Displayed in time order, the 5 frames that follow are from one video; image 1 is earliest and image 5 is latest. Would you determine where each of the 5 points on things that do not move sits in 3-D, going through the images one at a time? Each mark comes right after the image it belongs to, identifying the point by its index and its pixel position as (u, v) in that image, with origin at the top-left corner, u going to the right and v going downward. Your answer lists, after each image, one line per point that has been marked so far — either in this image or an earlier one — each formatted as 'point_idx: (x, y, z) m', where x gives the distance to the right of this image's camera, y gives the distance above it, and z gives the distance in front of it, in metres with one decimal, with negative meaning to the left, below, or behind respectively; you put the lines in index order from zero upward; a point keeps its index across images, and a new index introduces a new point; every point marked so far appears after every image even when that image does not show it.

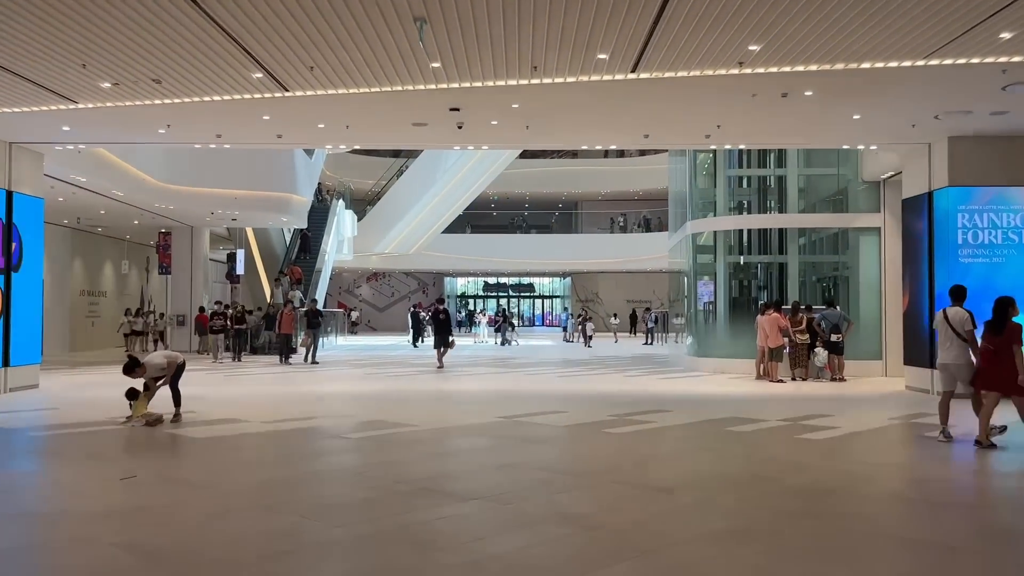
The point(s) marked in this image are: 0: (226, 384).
0: (-4.5, -1.5, +13.4) m
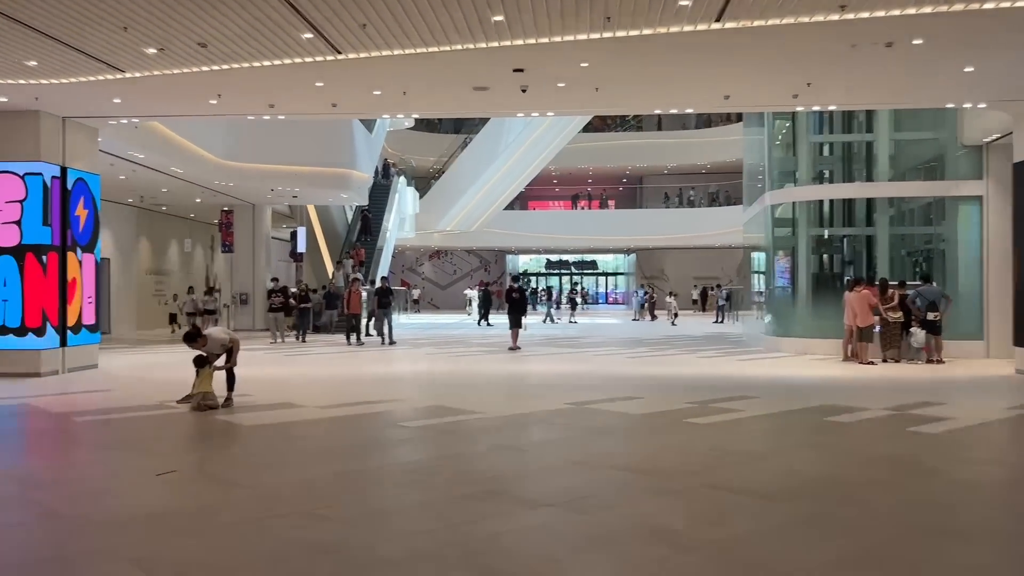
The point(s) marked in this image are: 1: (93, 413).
0: (-3.5, -1.2, +13.0) m
1: (-4.0, -1.2, +8.0) m
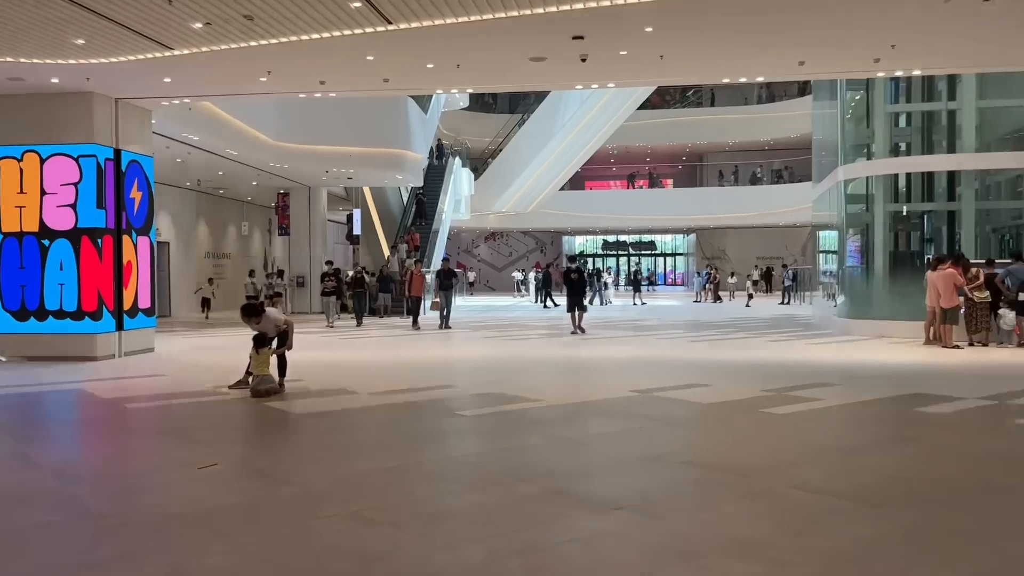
0: (-2.6, -0.9, +12.8) m
1: (-3.4, -1.0, +7.8) m
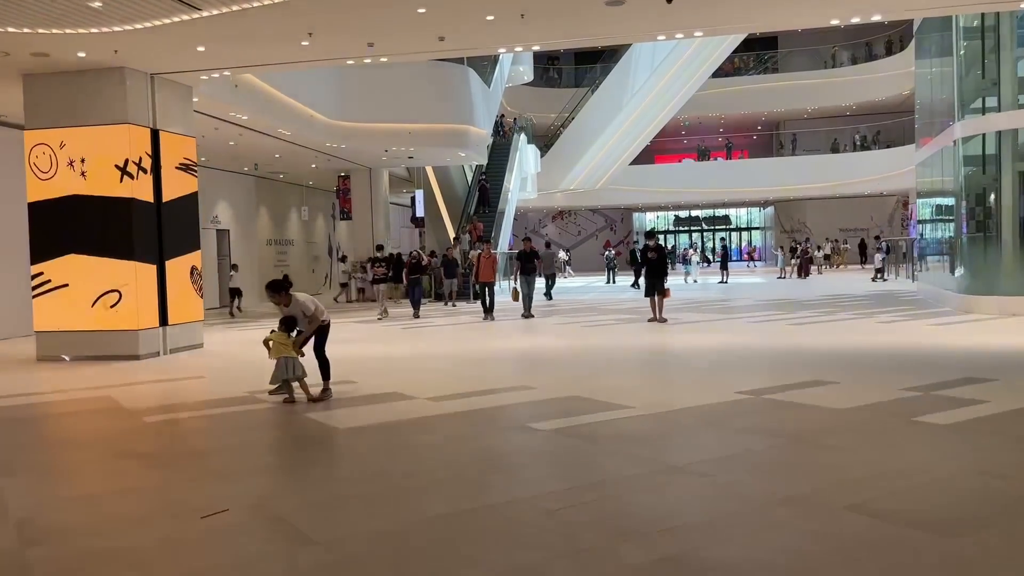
0: (-1.6, -0.7, +11.7) m
1: (-2.8, -1.0, +6.8) m
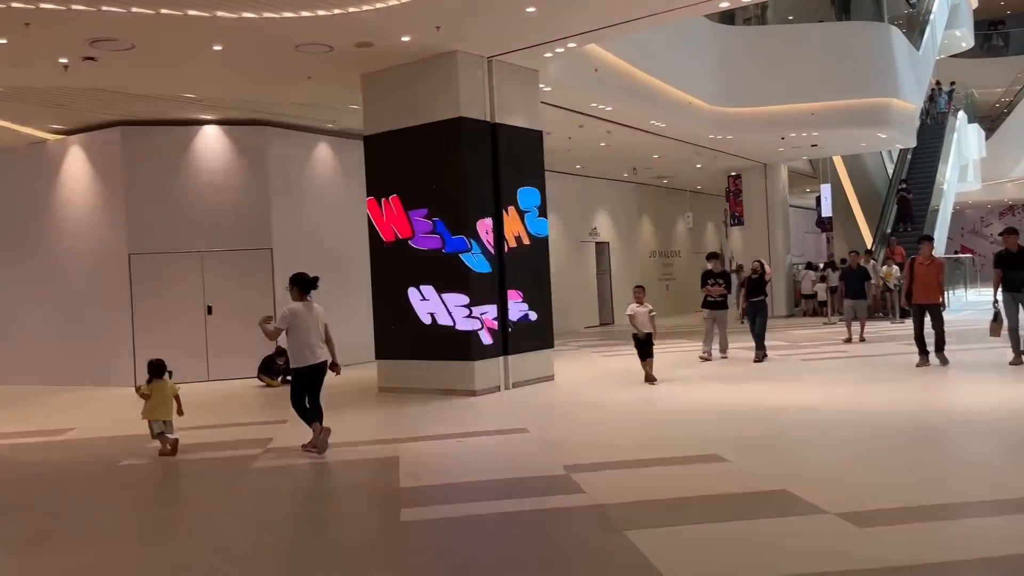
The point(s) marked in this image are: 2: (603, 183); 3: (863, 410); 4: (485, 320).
0: (+2.9, -0.9, +8.6) m
1: (-0.3, -1.2, +4.8) m
2: (+2.1, +2.4, +19.6) m
3: (+2.9, -1.0, +6.8) m
4: (-0.3, -0.4, +8.8) m
